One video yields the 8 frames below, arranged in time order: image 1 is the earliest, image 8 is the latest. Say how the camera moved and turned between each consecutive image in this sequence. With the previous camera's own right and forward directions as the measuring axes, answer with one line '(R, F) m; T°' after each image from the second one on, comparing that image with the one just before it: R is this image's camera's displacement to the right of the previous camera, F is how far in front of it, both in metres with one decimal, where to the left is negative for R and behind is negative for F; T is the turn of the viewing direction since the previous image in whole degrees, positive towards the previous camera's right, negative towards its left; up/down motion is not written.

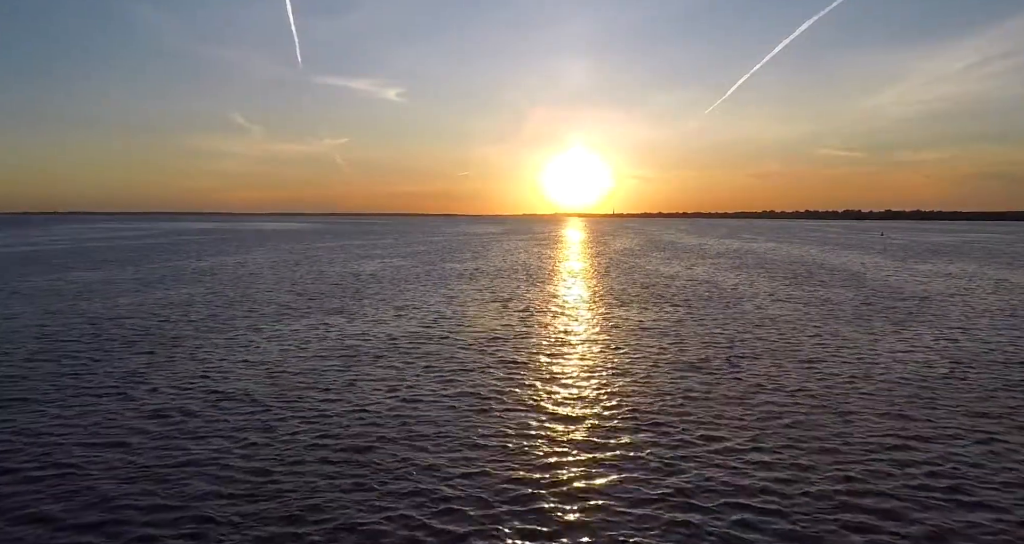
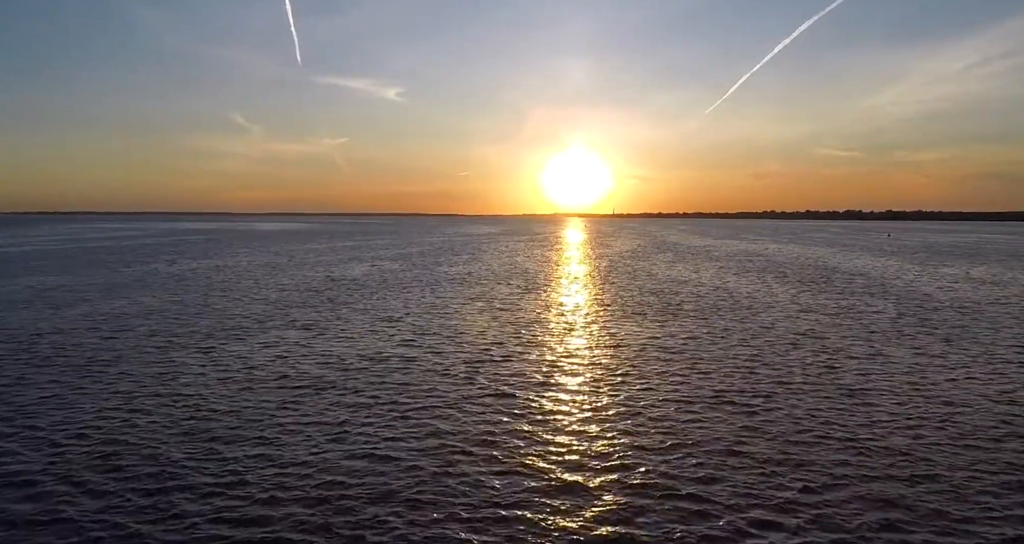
(+0.3, +3.4) m; 0°
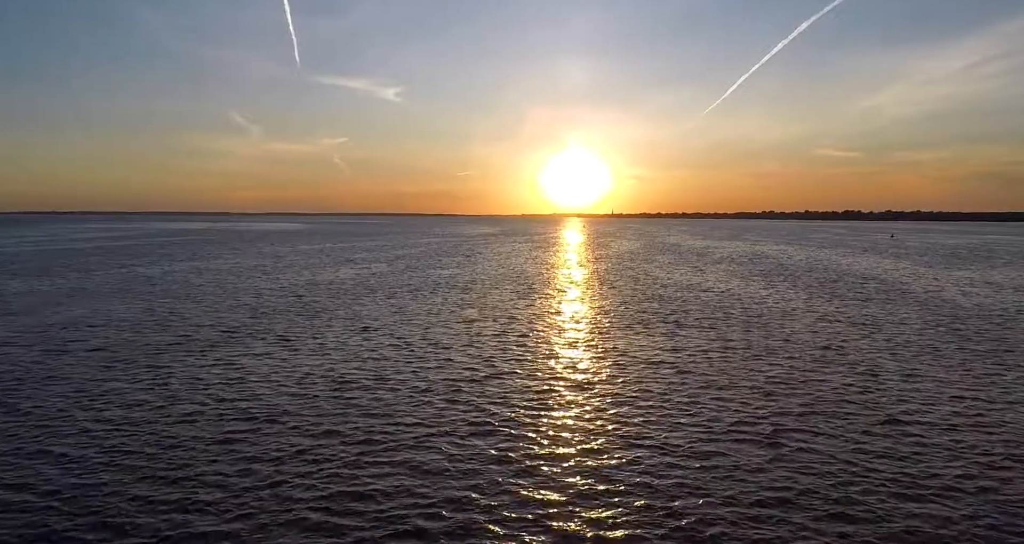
(+0.2, +2.4) m; 0°
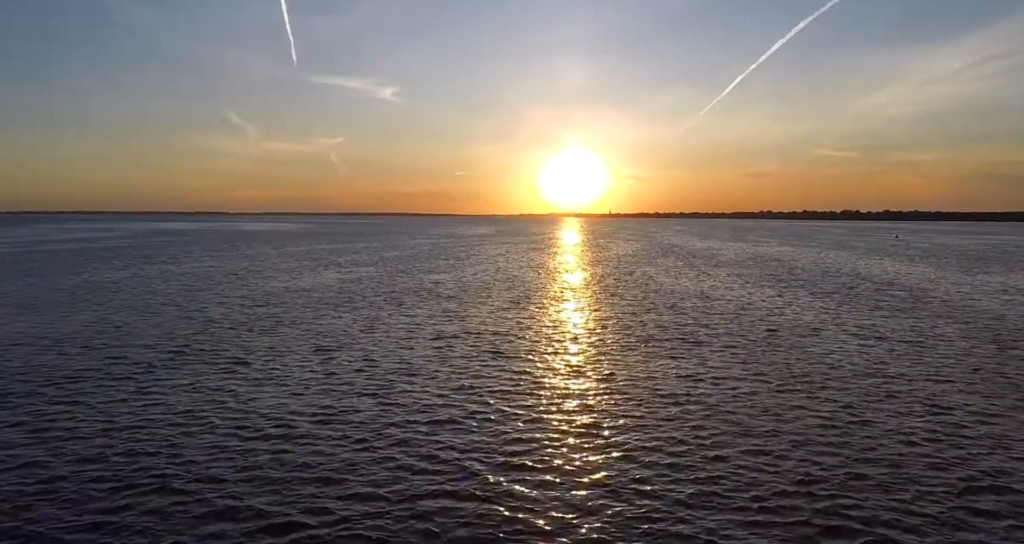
(+0.2, +3.3) m; 0°
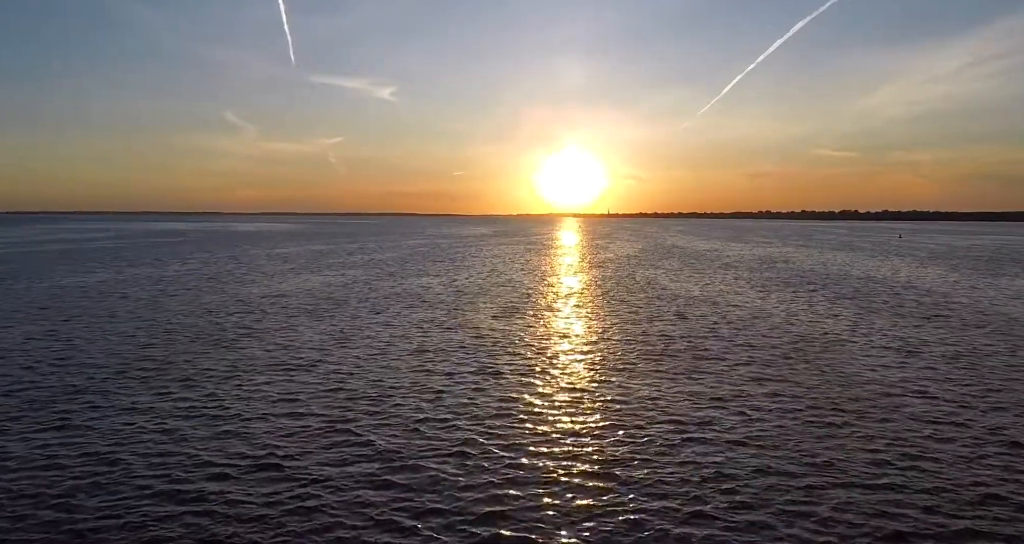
(+0.2, +2.4) m; 0°
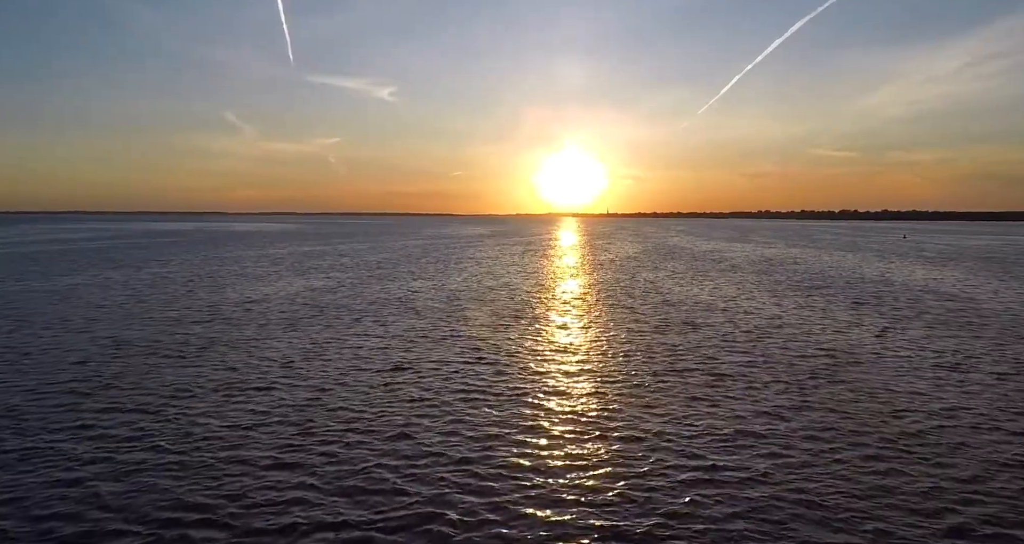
(+0.2, +2.4) m; 0°
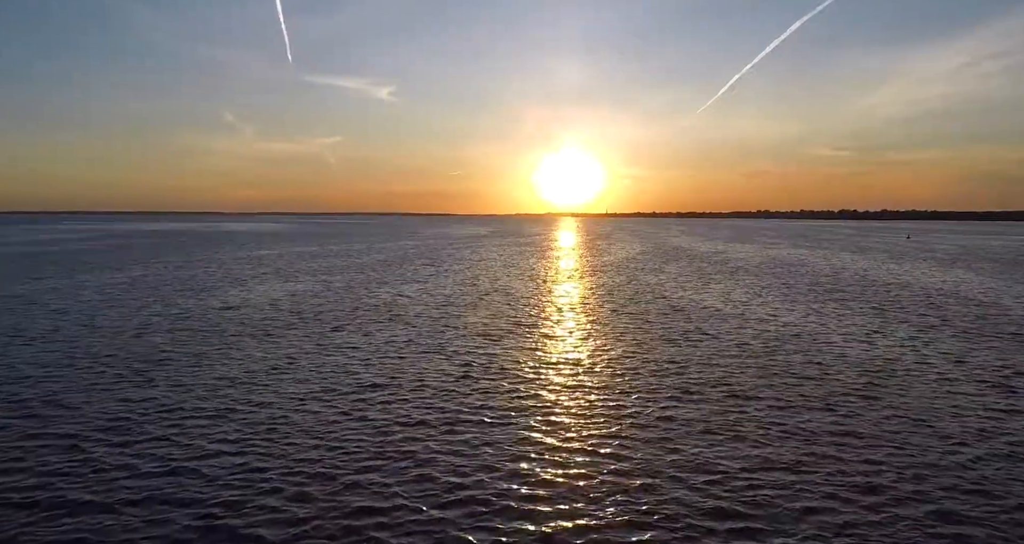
(+0.1, +2.2) m; 0°
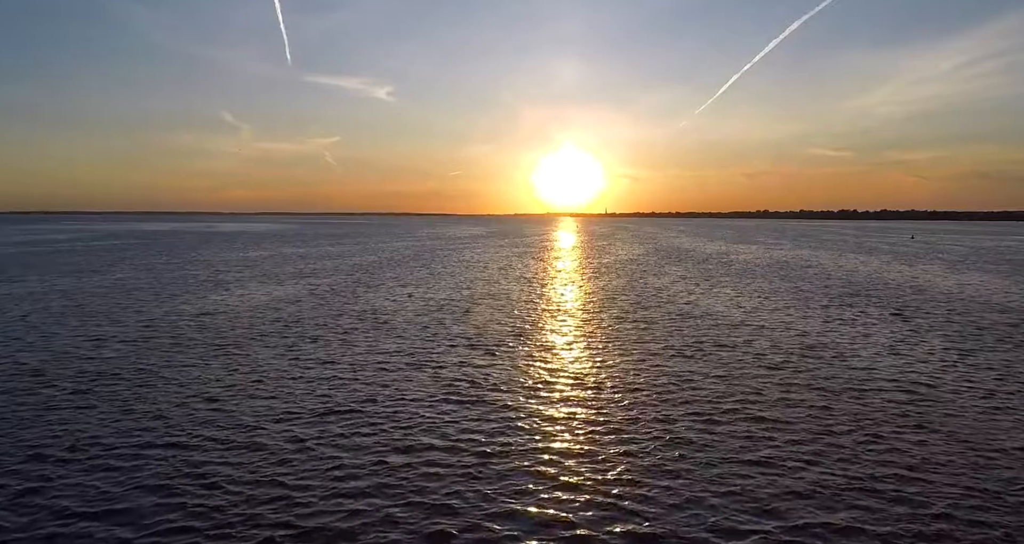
(+0.1, +2.1) m; 0°
